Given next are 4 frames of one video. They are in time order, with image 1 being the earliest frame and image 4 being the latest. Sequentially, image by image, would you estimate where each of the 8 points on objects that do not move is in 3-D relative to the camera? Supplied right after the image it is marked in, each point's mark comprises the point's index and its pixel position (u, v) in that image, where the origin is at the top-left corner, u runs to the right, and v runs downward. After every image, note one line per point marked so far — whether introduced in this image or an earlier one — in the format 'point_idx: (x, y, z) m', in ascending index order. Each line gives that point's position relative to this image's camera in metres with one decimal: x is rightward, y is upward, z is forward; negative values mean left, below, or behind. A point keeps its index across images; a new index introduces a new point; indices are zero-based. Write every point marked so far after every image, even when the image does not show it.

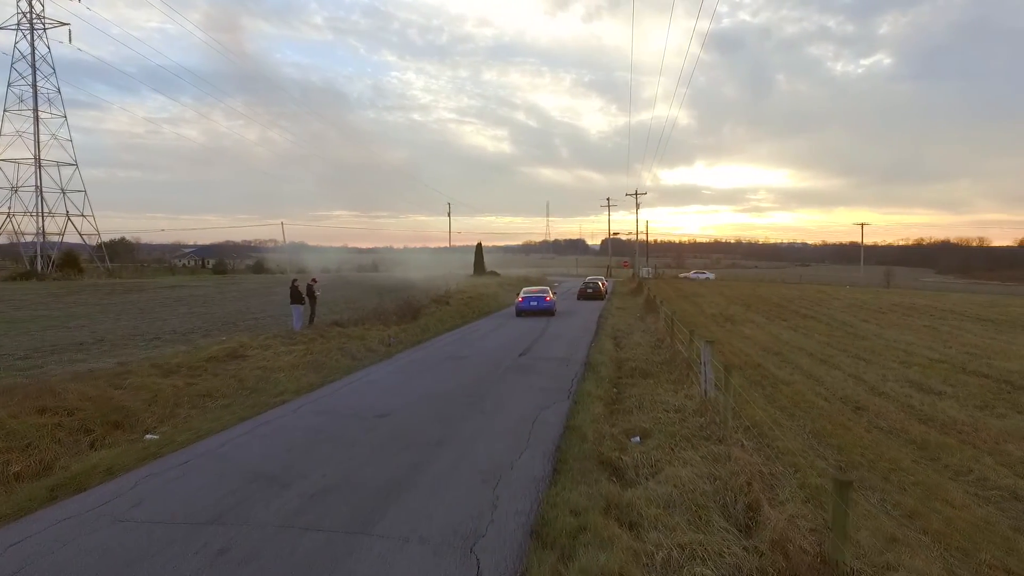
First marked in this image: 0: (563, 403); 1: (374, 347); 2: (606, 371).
0: (+0.8, -1.7, +9.3) m
1: (-3.2, -1.4, +14.6) m
2: (+1.9, -1.6, +12.2) m
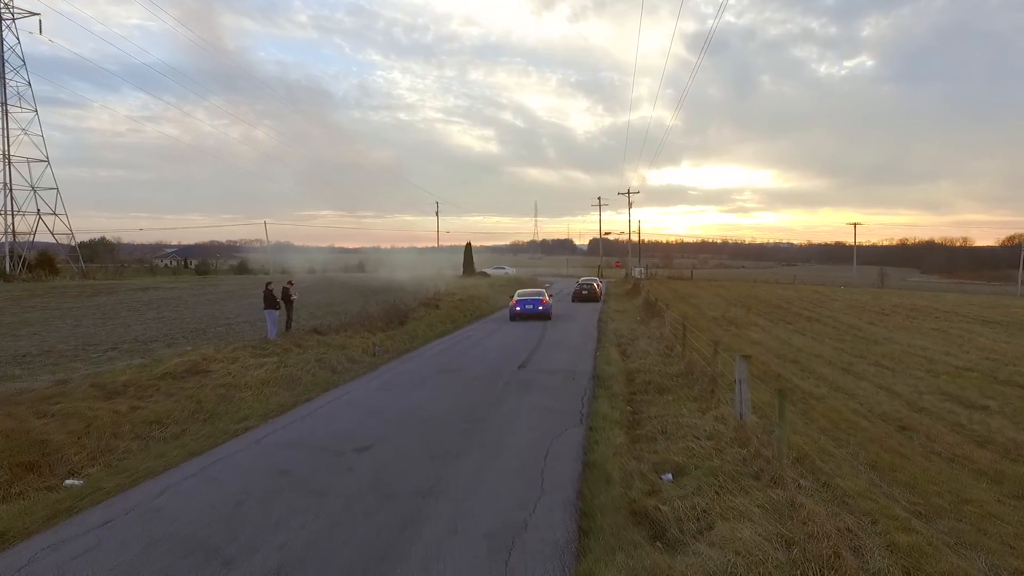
0: (+0.8, -1.8, +7.9) m
1: (-3.3, -1.5, +13.2) m
2: (+1.8, -1.7, +10.9) m
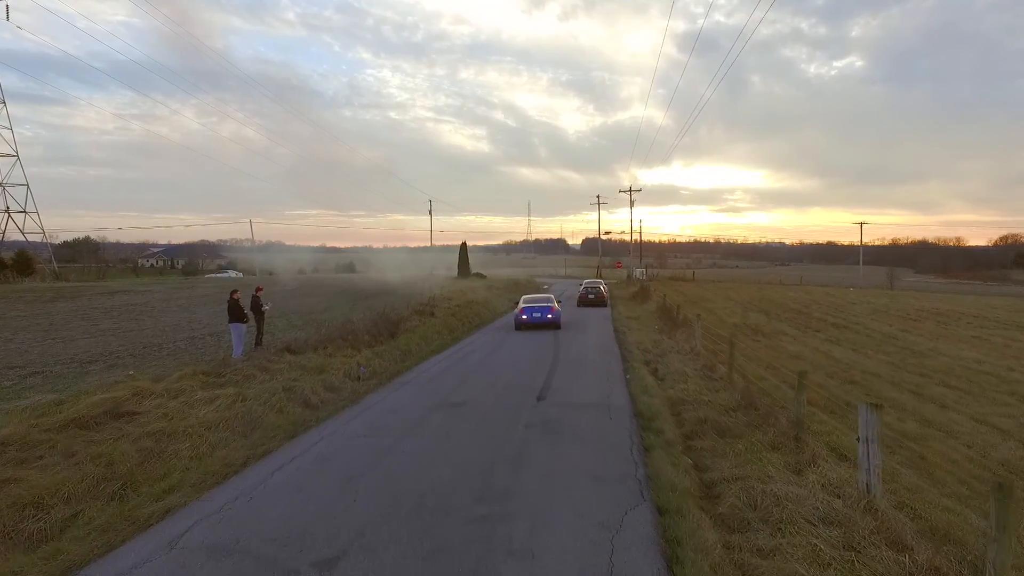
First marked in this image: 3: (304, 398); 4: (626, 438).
0: (+1.1, -2.0, +5.5) m
1: (-3.0, -1.7, +10.7) m
2: (+2.1, -1.9, +8.5) m
3: (-3.3, -1.7, +9.8) m
4: (+1.4, -1.9, +7.8) m
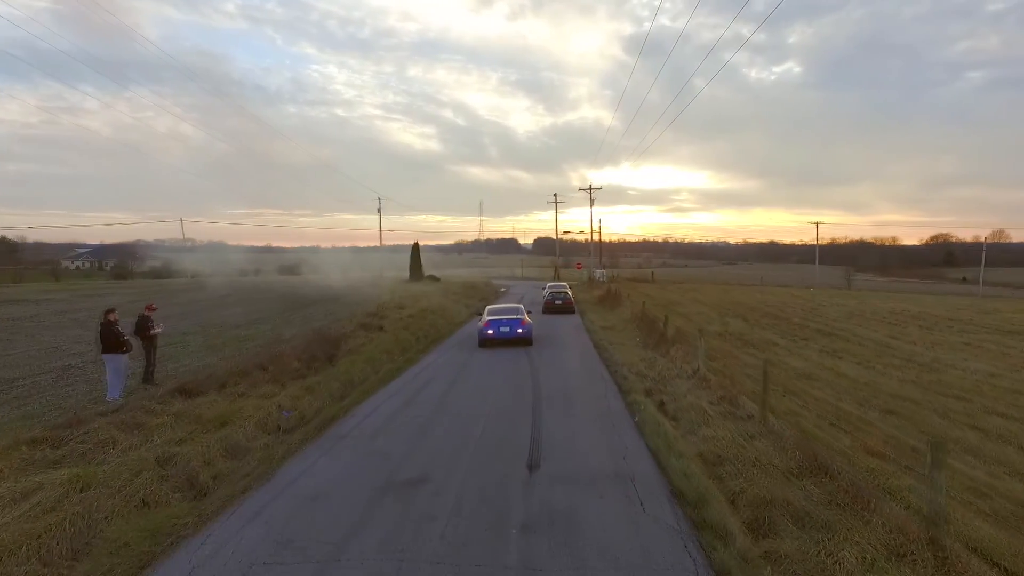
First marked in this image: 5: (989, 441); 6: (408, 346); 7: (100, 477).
0: (+1.3, -2.2, +2.7) m
1: (-3.3, -2.0, +7.6) m
2: (+2.0, -2.1, +5.8) m
3: (-3.5, -2.0, +6.6) m
4: (+1.4, -2.1, +5.0) m
5: (+7.4, -2.4, +9.7) m
6: (-2.7, -1.5, +16.3) m
7: (-4.2, -1.9, +6.4) m
